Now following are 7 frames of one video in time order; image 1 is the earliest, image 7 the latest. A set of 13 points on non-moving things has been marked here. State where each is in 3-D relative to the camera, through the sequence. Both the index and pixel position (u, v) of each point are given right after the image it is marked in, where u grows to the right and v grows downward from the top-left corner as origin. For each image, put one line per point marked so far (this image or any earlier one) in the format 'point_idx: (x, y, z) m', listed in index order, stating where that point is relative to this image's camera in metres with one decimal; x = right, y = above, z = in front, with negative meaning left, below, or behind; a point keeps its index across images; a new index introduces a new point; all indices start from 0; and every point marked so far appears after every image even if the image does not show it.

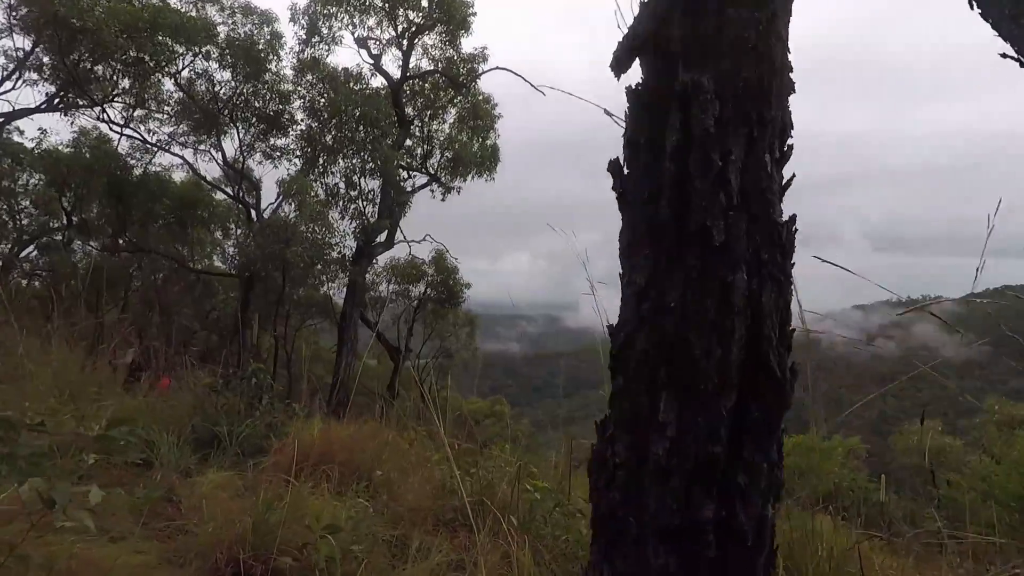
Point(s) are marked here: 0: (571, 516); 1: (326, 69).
0: (+0.2, -0.9, +2.4) m
1: (-2.3, +2.6, +7.8) m
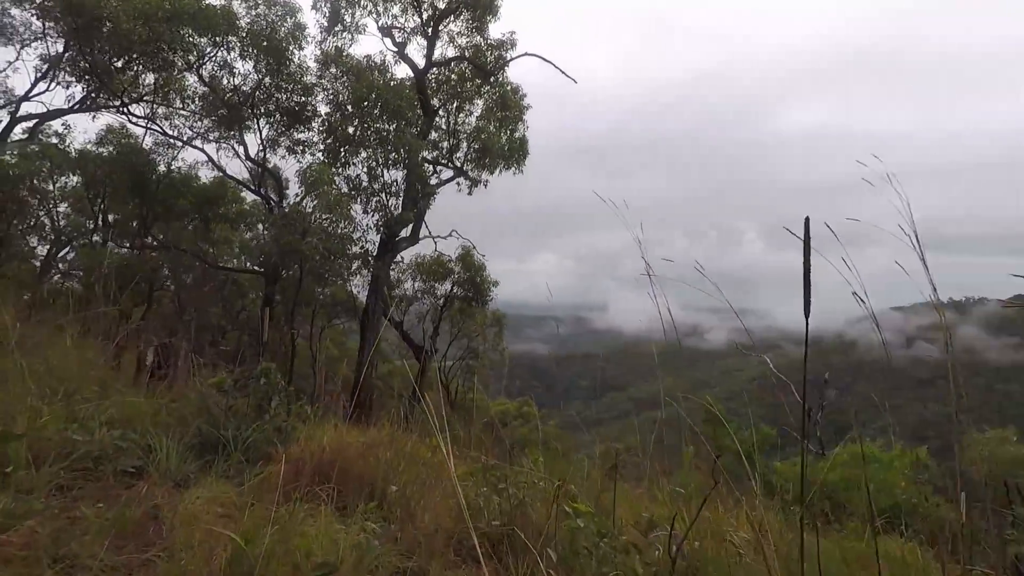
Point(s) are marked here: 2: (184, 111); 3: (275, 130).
0: (+0.3, -0.8, +2.1) m
1: (-1.9, +2.6, +7.5) m
2: (-4.4, +2.4, +8.6) m
3: (-3.2, +2.1, +8.6) m
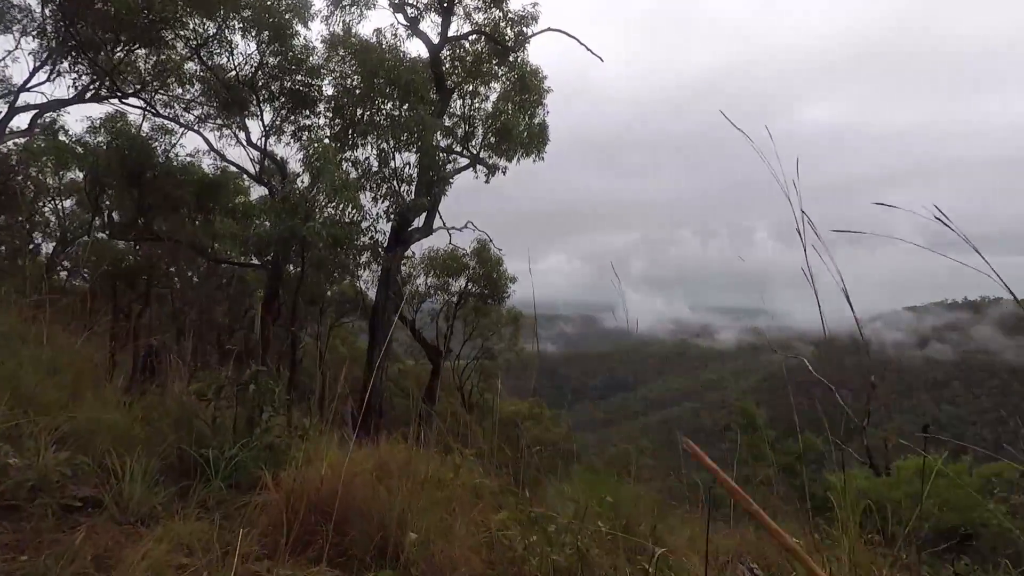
0: (+0.5, -0.8, +1.5) m
1: (-1.7, +2.7, +7.0) m
2: (-4.1, +2.4, +8.1) m
3: (-2.9, +2.2, +8.1) m
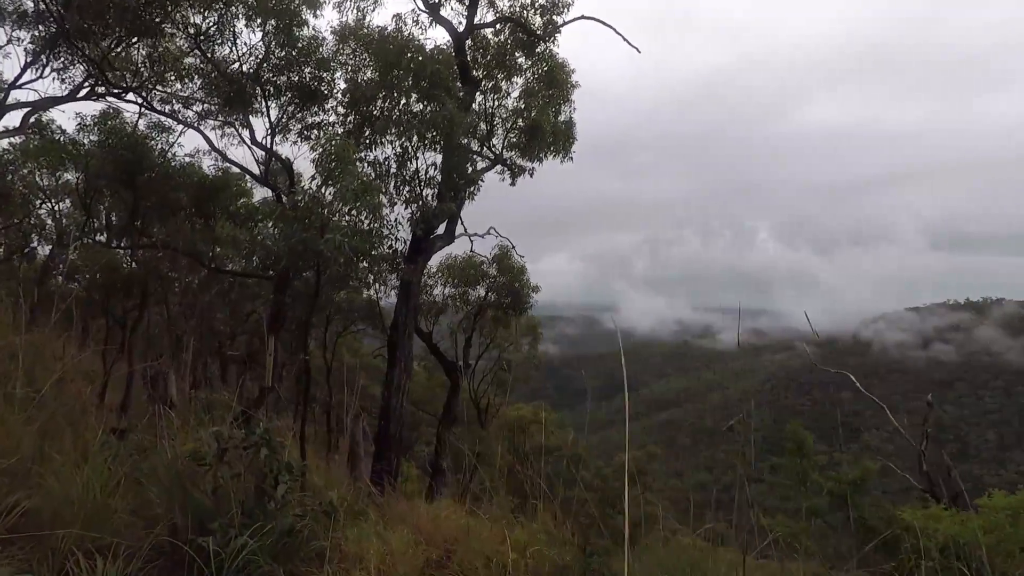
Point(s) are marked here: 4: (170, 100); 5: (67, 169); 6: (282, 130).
0: (+0.8, -0.9, +0.9) m
1: (-1.4, +2.6, +6.4) m
2: (-3.8, +2.3, +7.5) m
3: (-2.6, +2.0, +7.4) m
4: (-4.0, +2.2, +7.5) m
5: (-6.0, +1.6, +8.6) m
6: (-2.7, +1.8, +7.5) m
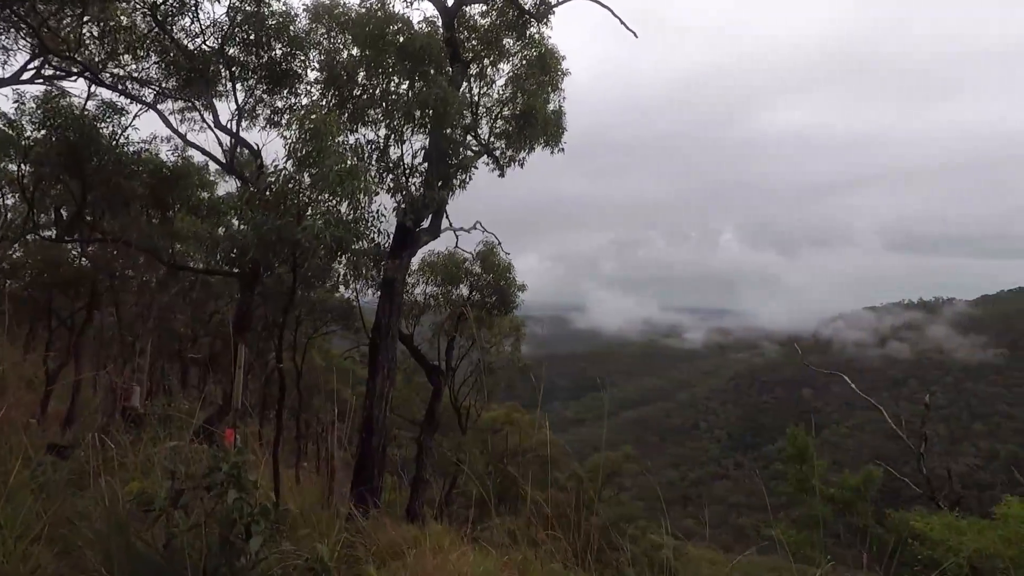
0: (+1.0, -0.9, +0.4) m
1: (-1.5, +2.6, +5.8) m
2: (-3.9, +2.3, +6.8) m
3: (-2.7, +2.1, +6.8) m
4: (-4.1, +2.2, +6.8) m
5: (-6.1, +1.6, +7.8) m
6: (-2.8, +1.9, +6.9) m
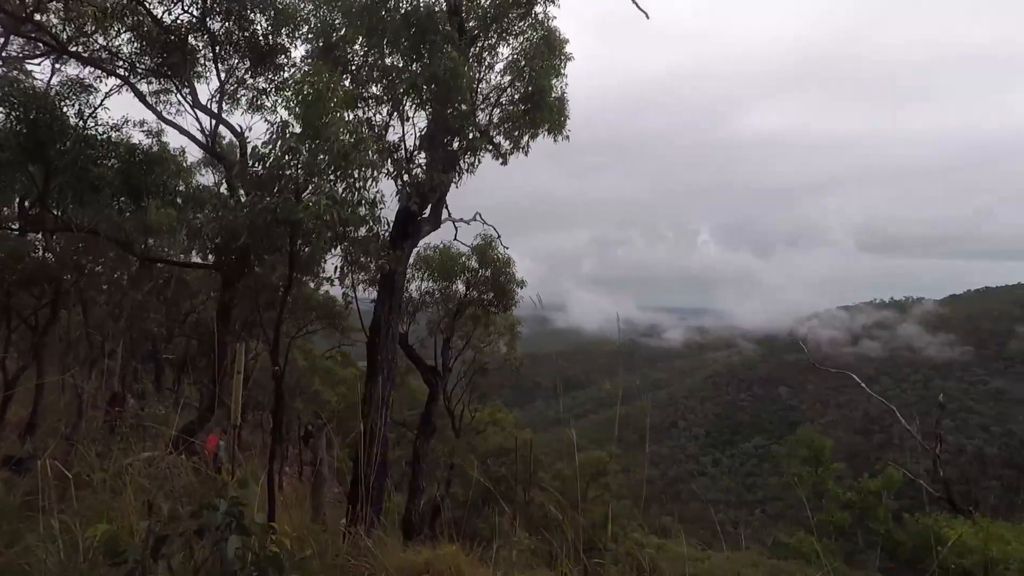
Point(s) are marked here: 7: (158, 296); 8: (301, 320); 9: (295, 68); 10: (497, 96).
0: (+1.2, -0.8, +0.1) m
1: (-1.4, +2.6, +5.4) m
2: (-3.9, +2.4, +6.2) m
3: (-2.7, +2.1, +6.3) m
4: (-4.1, +2.2, +6.3) m
5: (-6.2, +1.6, +7.2) m
6: (-2.8, +1.9, +6.4) m
7: (-5.0, -0.1, +9.0) m
8: (-3.1, -0.5, +9.5) m
9: (-1.9, +1.9, +5.5) m
10: (-0.1, +1.9, +6.4) m
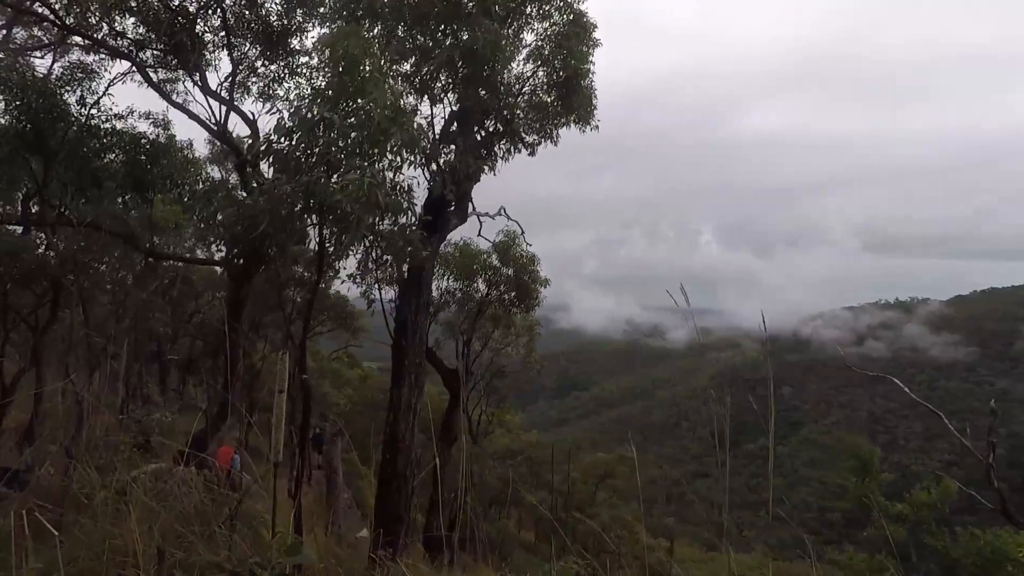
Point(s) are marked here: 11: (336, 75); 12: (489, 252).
0: (+1.4, -0.8, -0.3) m
1: (-1.2, +2.6, +5.0) m
2: (-3.7, +2.4, +5.9) m
3: (-2.5, +2.1, +6.0) m
4: (-3.8, +2.3, +5.9) m
5: (-5.9, +1.7, +6.9) m
6: (-2.5, +1.9, +6.0) m
7: (-4.7, -0.1, +8.6) m
8: (-2.8, -0.5, +9.1) m
9: (-1.6, +1.9, +5.2) m
10: (+0.1, +1.9, +6.0) m
11: (-1.2, +1.3, +4.0) m
12: (-0.3, +0.4, +7.0) m
